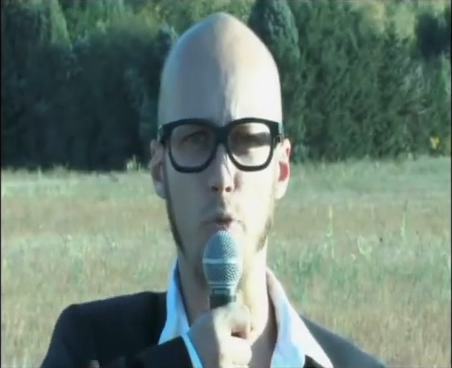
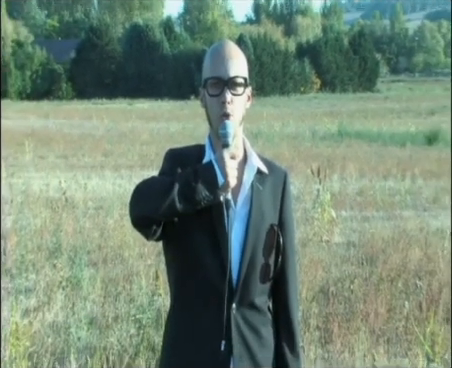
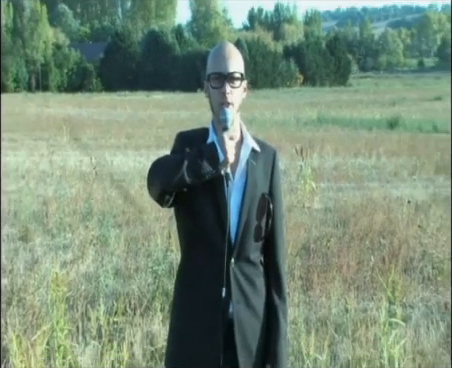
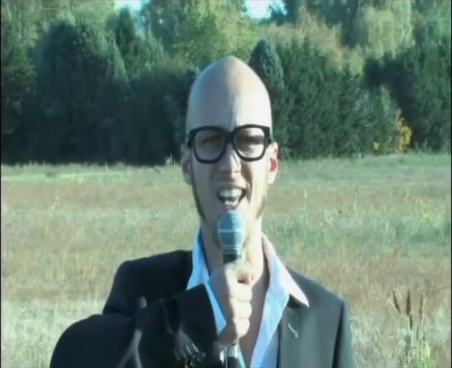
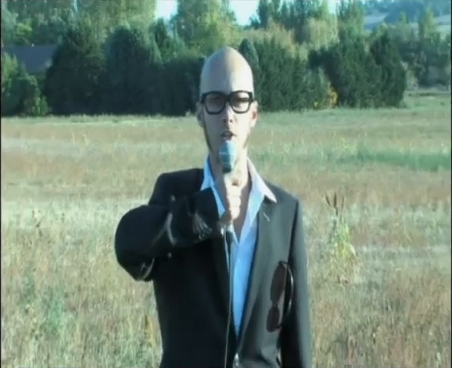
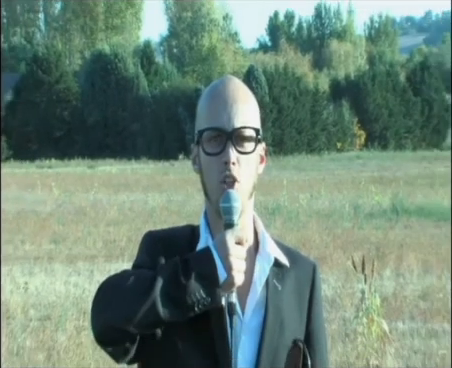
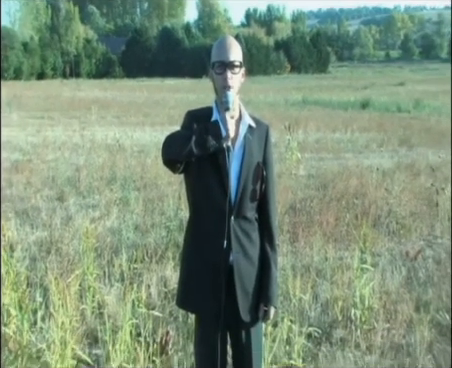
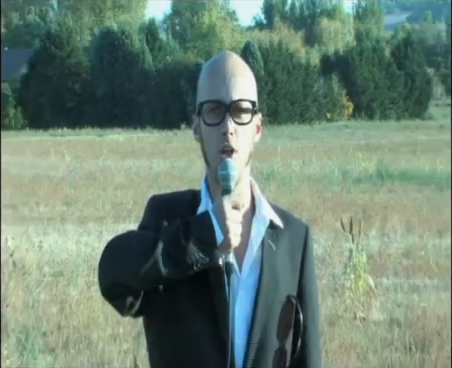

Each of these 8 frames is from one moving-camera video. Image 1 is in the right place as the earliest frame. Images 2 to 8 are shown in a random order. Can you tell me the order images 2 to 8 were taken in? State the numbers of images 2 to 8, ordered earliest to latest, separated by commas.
4, 6, 8, 5, 2, 3, 7
